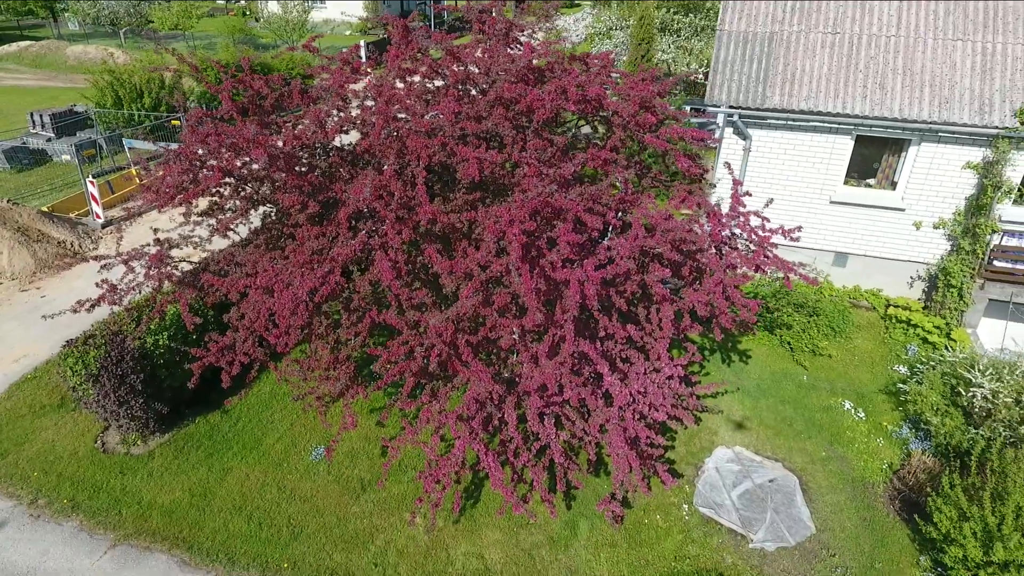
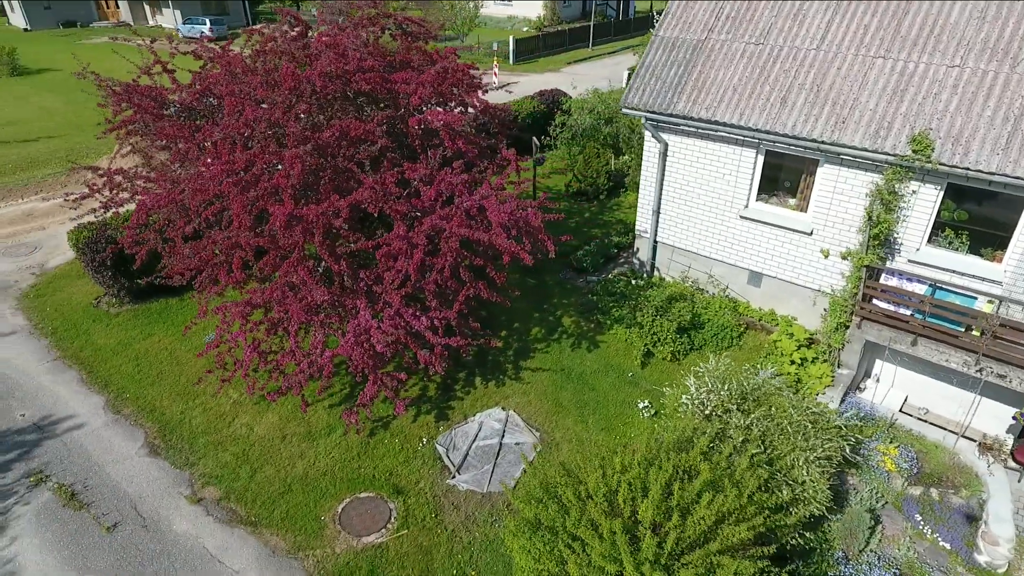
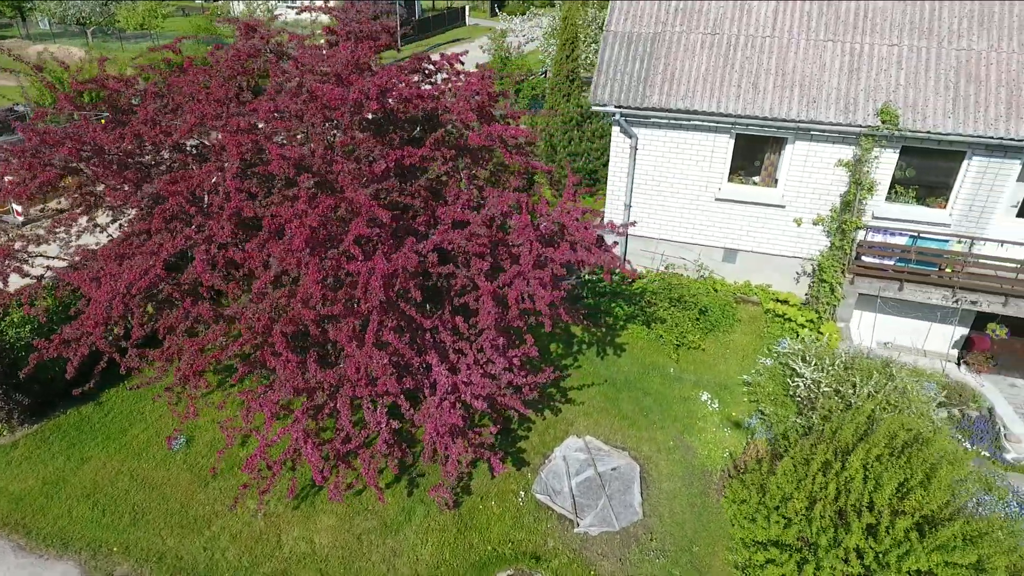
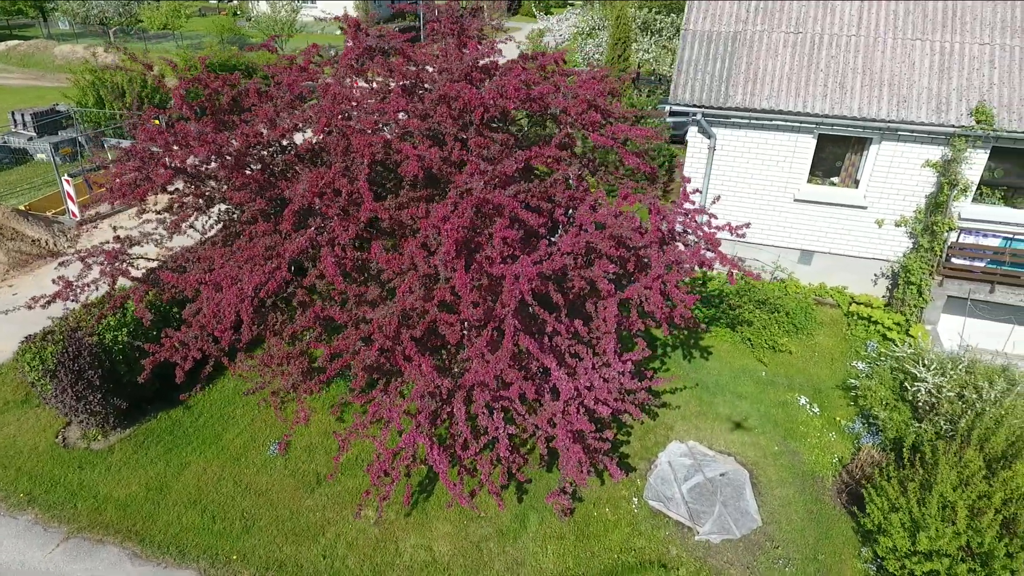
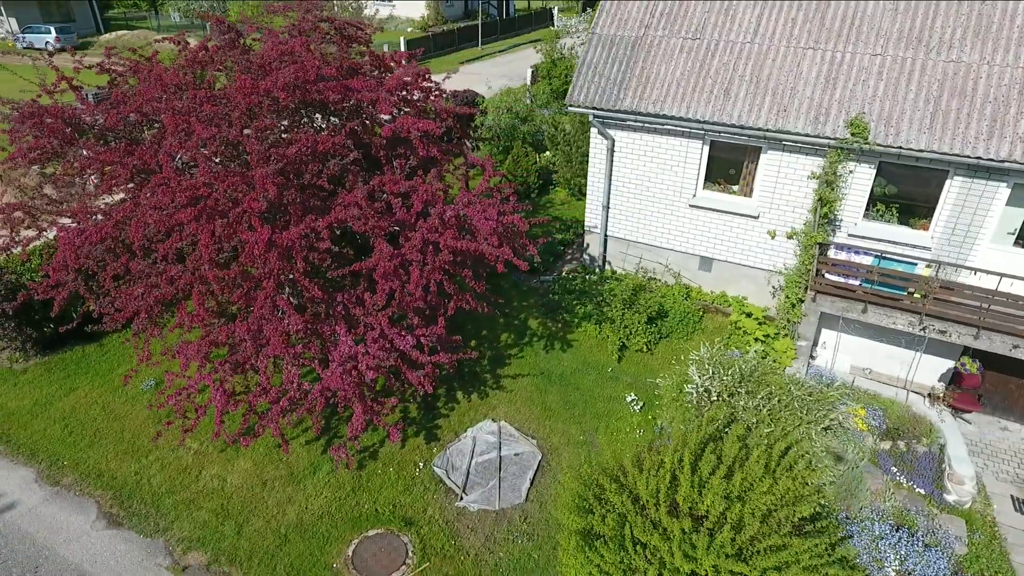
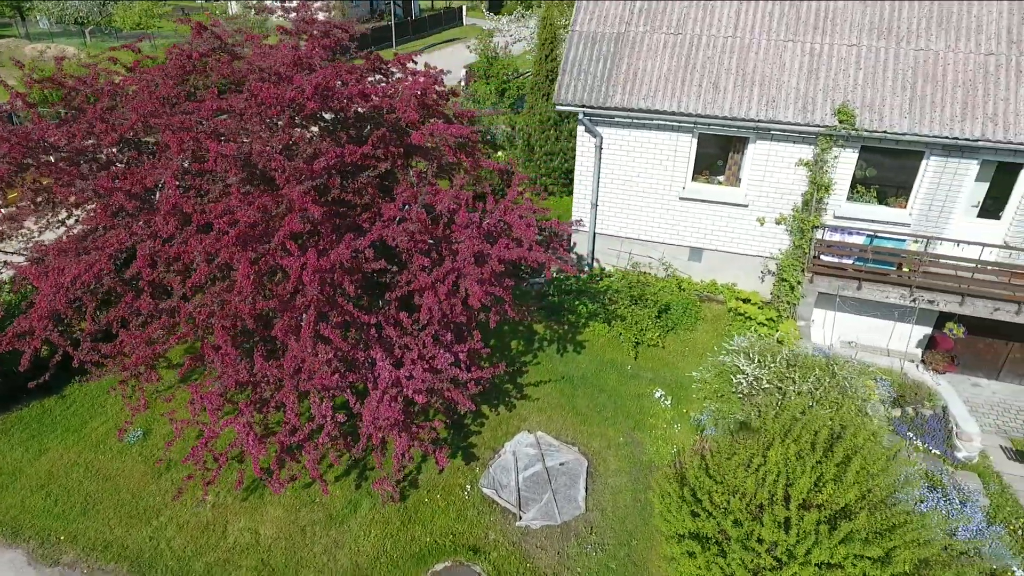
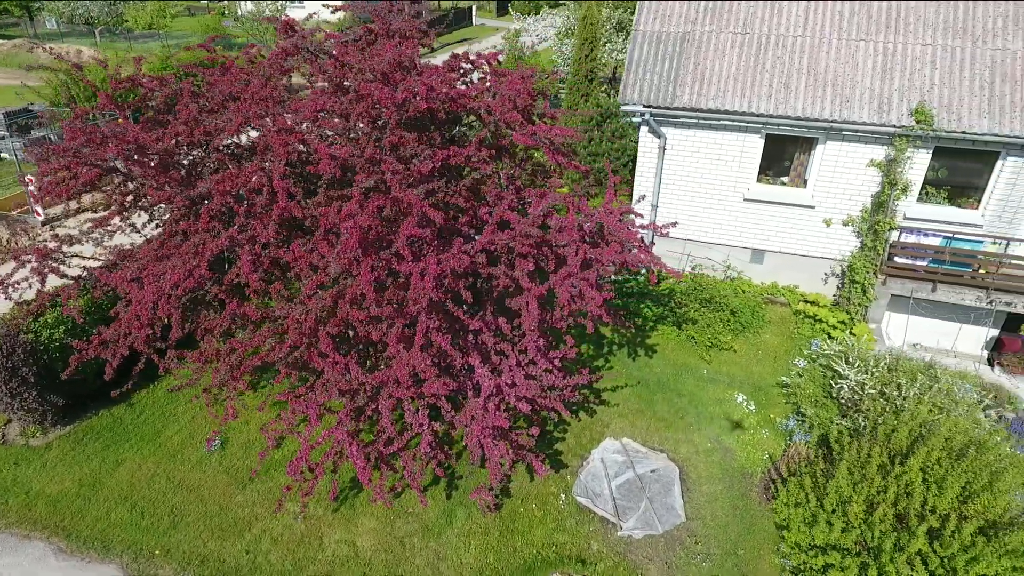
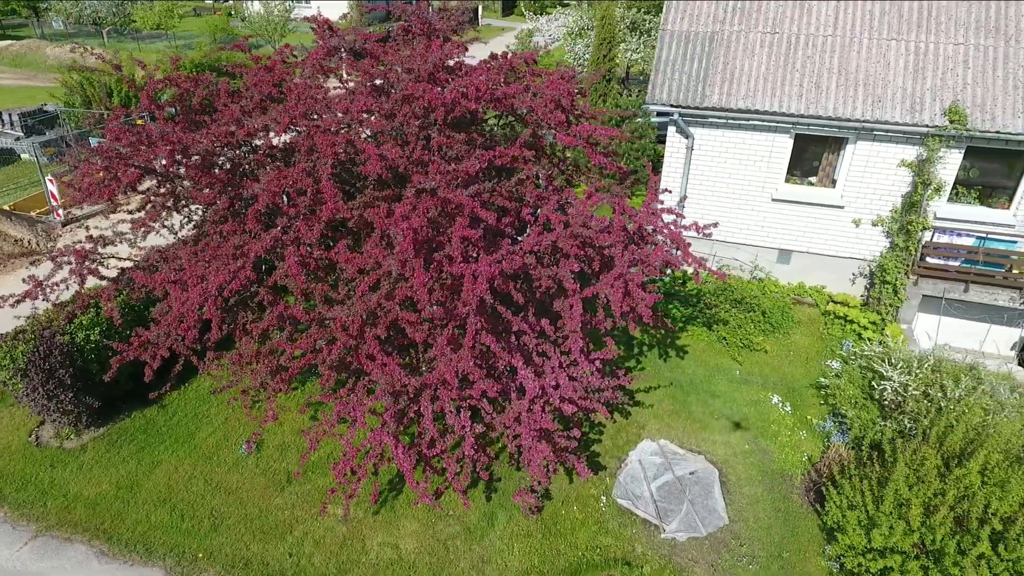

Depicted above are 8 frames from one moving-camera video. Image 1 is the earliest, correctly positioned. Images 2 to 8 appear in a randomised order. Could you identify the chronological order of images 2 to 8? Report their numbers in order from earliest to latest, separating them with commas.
4, 8, 7, 3, 6, 5, 2
